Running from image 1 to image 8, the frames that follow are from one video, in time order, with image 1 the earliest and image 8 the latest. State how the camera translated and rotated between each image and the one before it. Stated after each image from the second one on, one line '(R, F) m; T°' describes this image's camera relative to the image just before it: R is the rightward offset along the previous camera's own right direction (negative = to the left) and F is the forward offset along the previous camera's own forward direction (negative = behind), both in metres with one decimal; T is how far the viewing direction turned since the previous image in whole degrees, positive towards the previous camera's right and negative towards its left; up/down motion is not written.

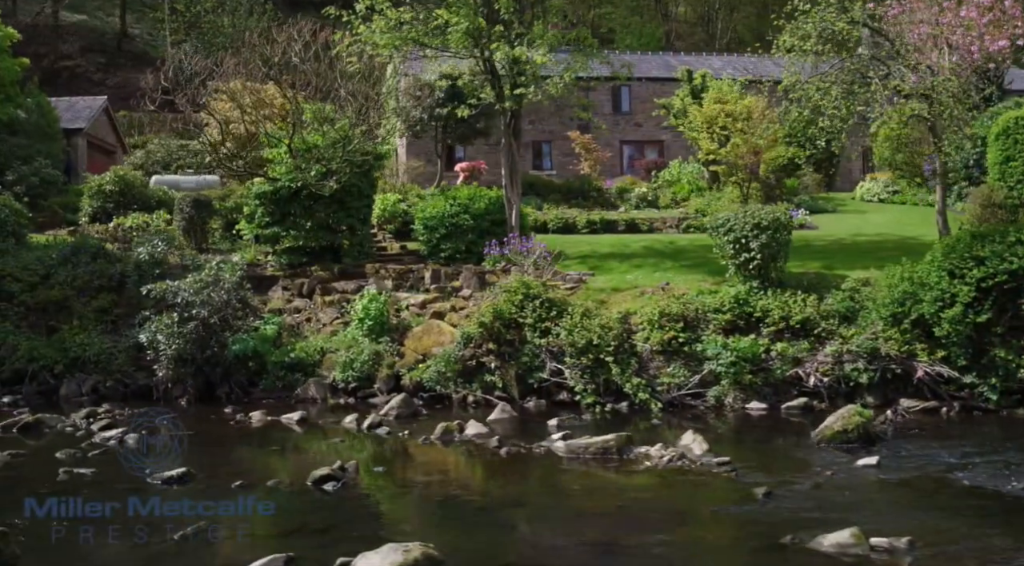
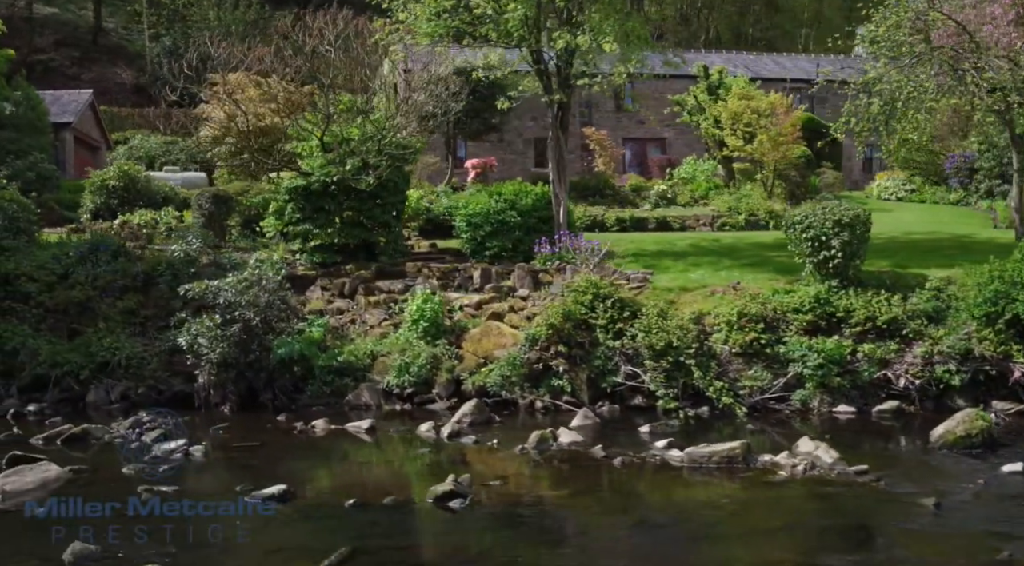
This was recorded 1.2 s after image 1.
(-1.7, +0.8) m; +3°
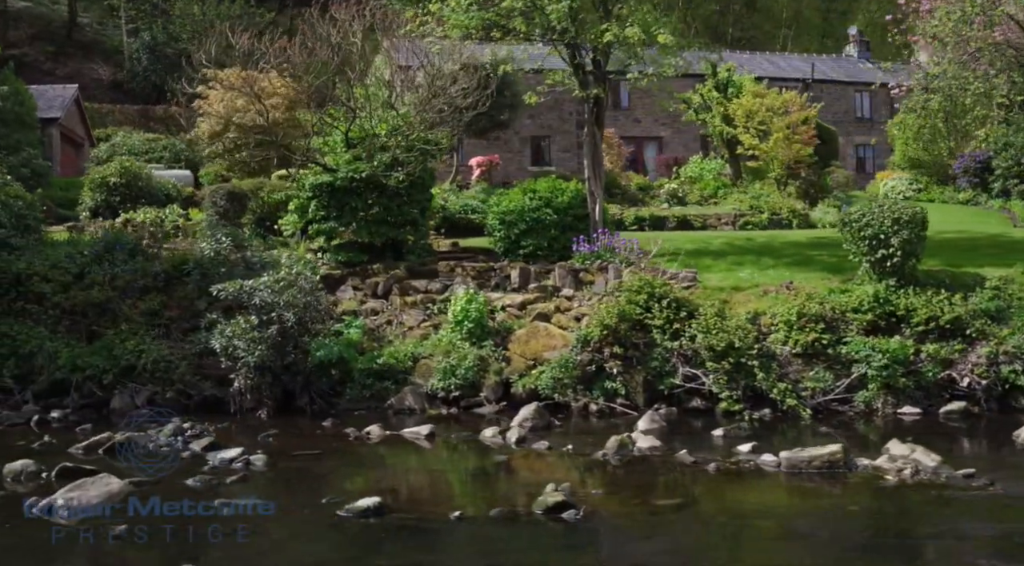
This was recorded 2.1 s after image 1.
(-1.3, +0.5) m; +2°
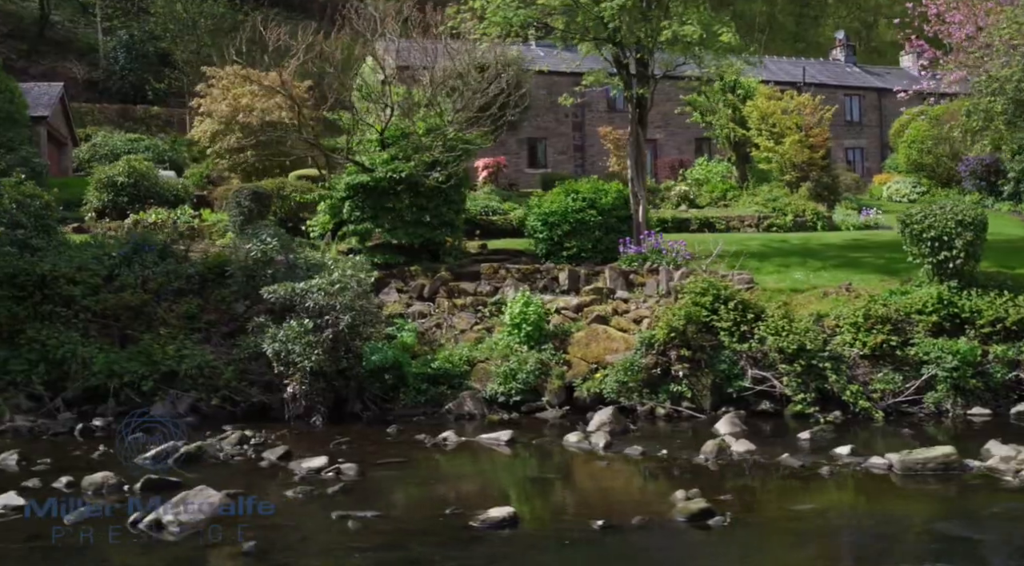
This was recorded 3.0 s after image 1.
(-1.6, +0.3) m; +3°
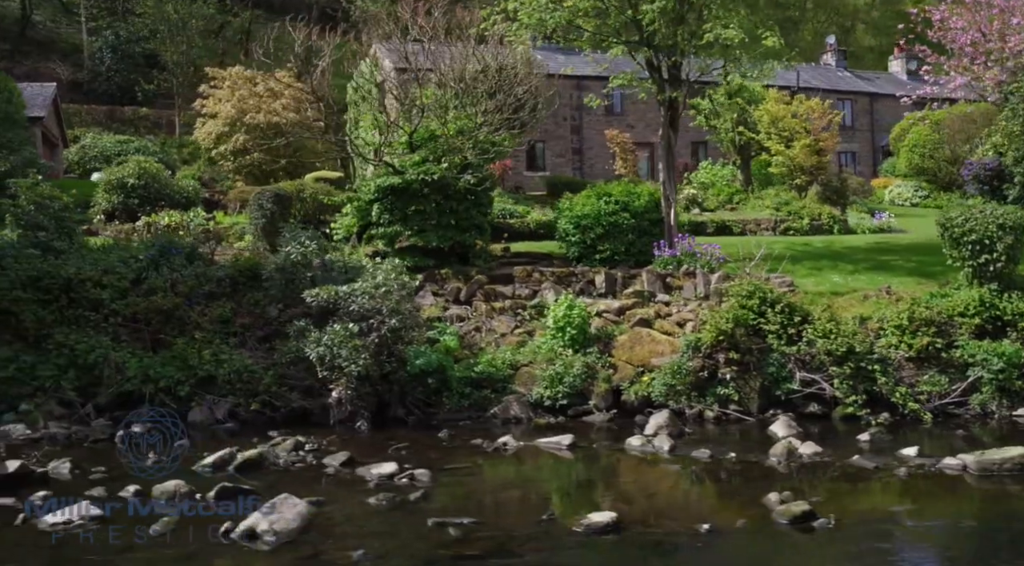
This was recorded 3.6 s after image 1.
(-1.1, +0.1) m; +2°
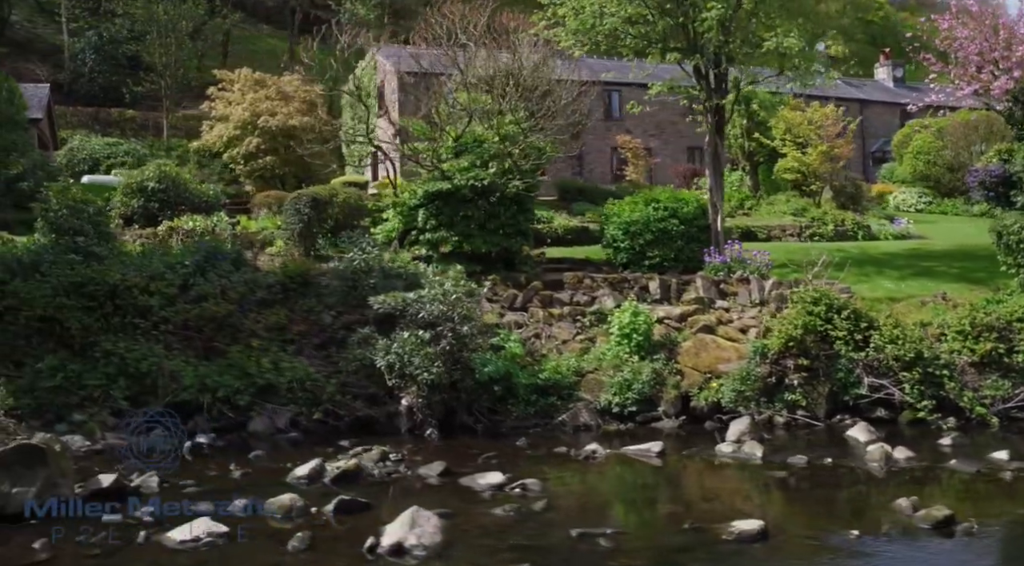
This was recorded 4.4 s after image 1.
(-1.6, +0.1) m; +3°
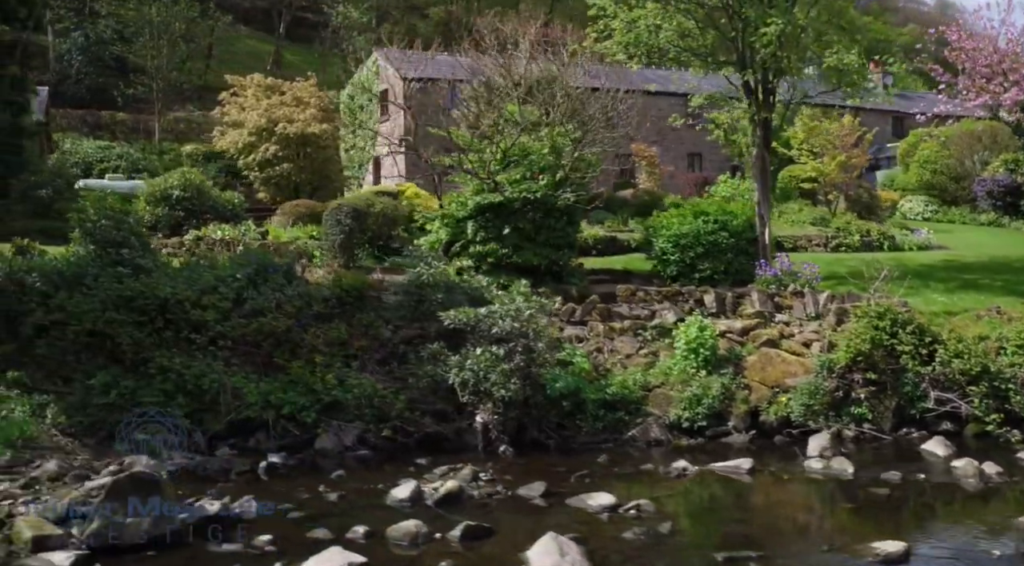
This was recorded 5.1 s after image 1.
(-1.6, +0.1) m; +3°
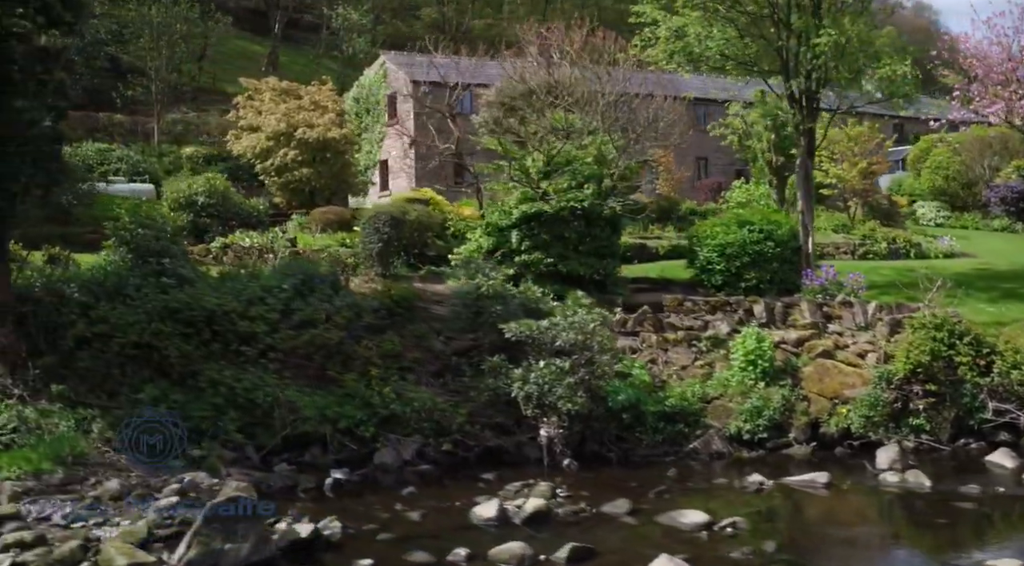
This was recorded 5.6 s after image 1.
(-1.2, +0.1) m; +2°
